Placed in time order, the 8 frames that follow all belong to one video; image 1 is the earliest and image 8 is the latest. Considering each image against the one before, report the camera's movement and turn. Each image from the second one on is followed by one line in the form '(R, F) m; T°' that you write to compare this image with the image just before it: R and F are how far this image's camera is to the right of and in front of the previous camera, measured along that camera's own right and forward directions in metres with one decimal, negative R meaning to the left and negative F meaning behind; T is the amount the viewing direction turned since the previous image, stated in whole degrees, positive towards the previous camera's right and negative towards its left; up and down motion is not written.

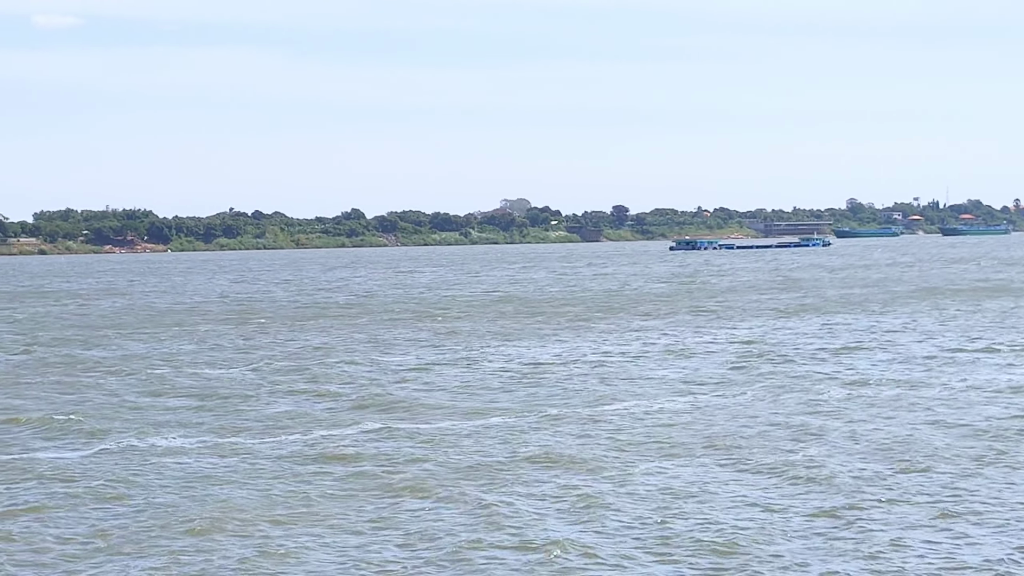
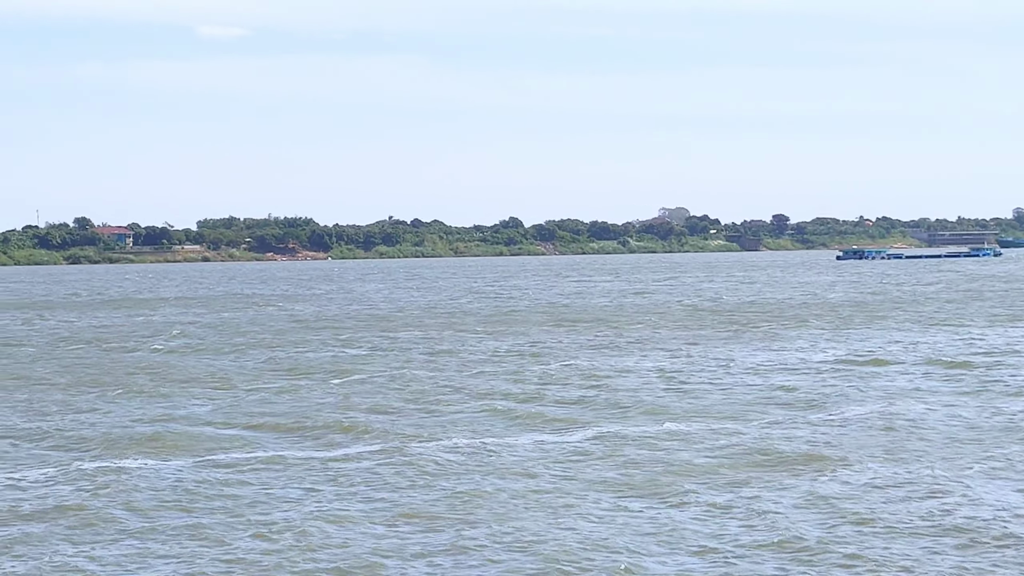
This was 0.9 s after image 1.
(-0.1, -0.2) m; -4°
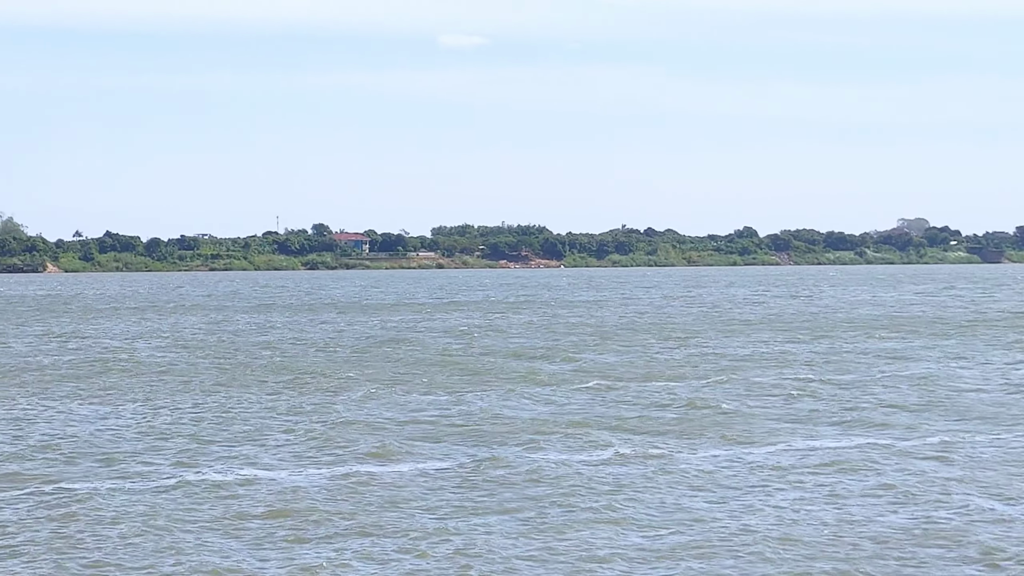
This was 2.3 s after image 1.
(-0.2, -0.3) m; -7°
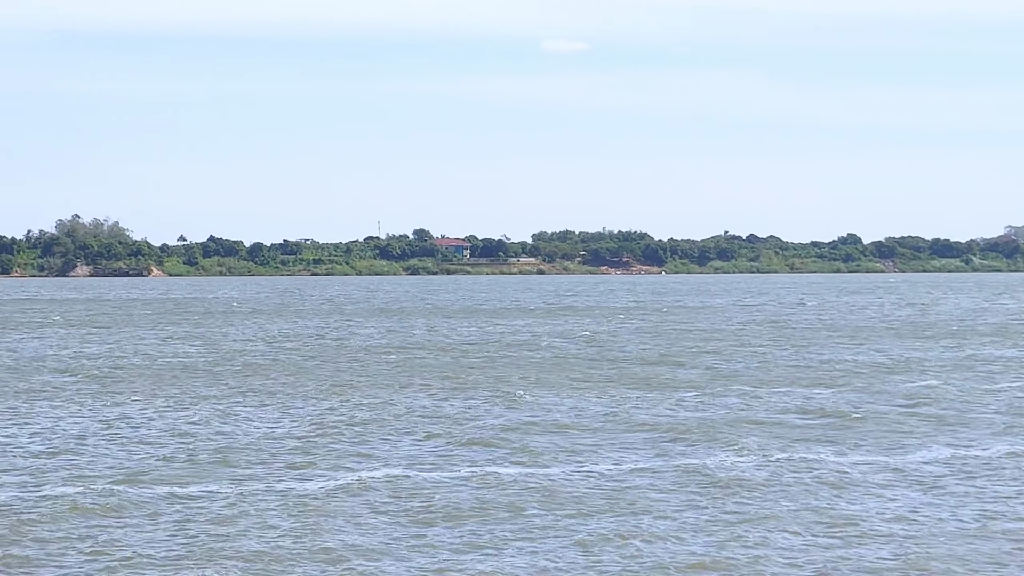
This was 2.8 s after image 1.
(-0.1, -0.1) m; -3°
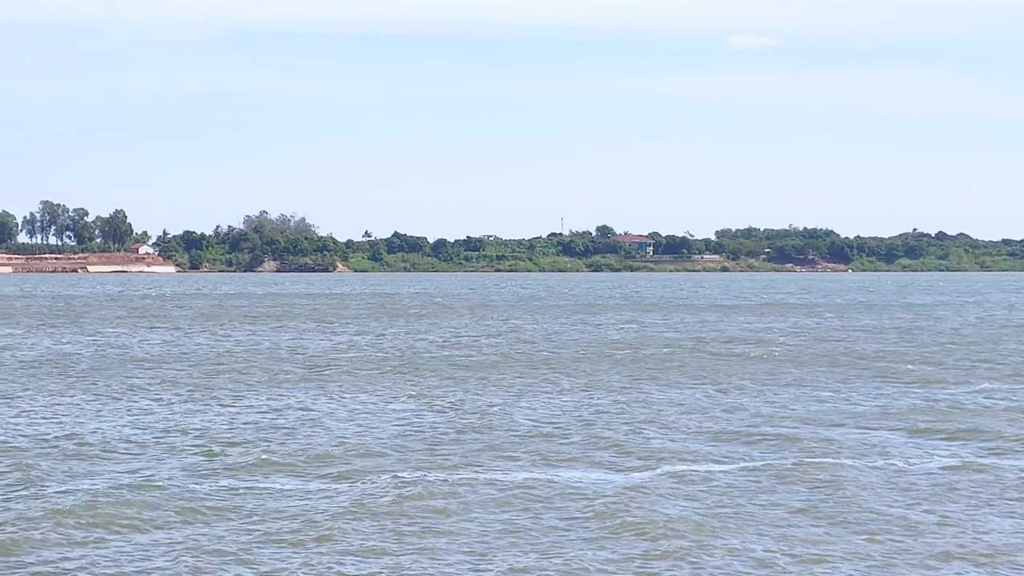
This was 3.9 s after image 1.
(-0.4, -0.4) m; -5°
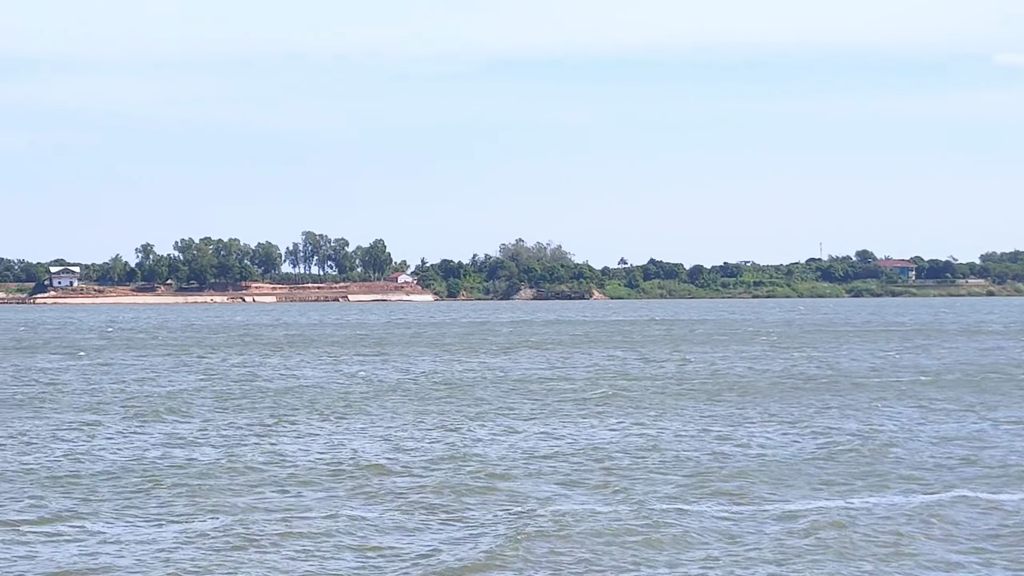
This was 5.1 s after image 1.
(-0.9, -0.5) m; -7°
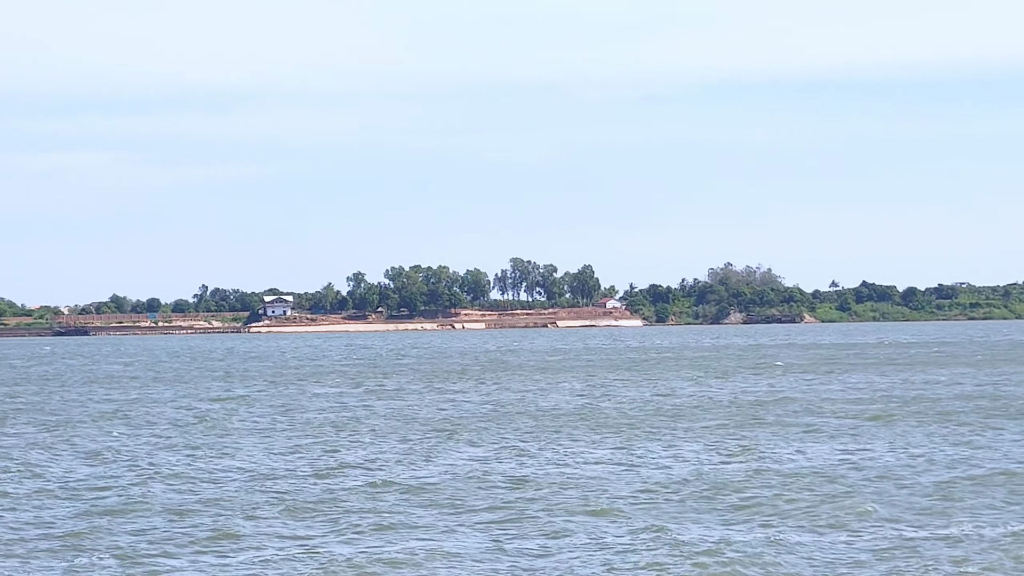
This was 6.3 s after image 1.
(+0.4, +2.0) m; -6°
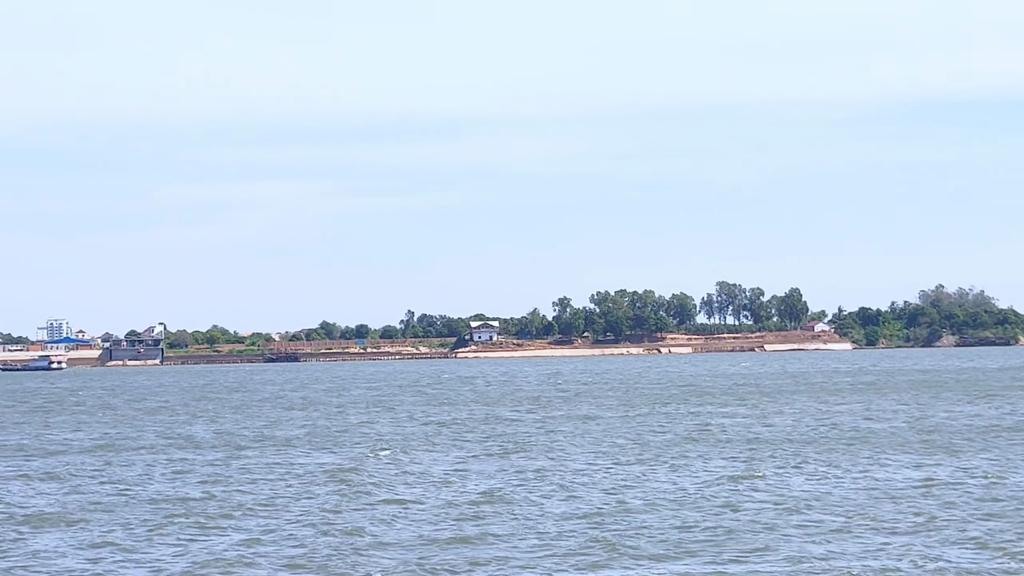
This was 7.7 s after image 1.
(-1.1, +0.4) m; -6°
